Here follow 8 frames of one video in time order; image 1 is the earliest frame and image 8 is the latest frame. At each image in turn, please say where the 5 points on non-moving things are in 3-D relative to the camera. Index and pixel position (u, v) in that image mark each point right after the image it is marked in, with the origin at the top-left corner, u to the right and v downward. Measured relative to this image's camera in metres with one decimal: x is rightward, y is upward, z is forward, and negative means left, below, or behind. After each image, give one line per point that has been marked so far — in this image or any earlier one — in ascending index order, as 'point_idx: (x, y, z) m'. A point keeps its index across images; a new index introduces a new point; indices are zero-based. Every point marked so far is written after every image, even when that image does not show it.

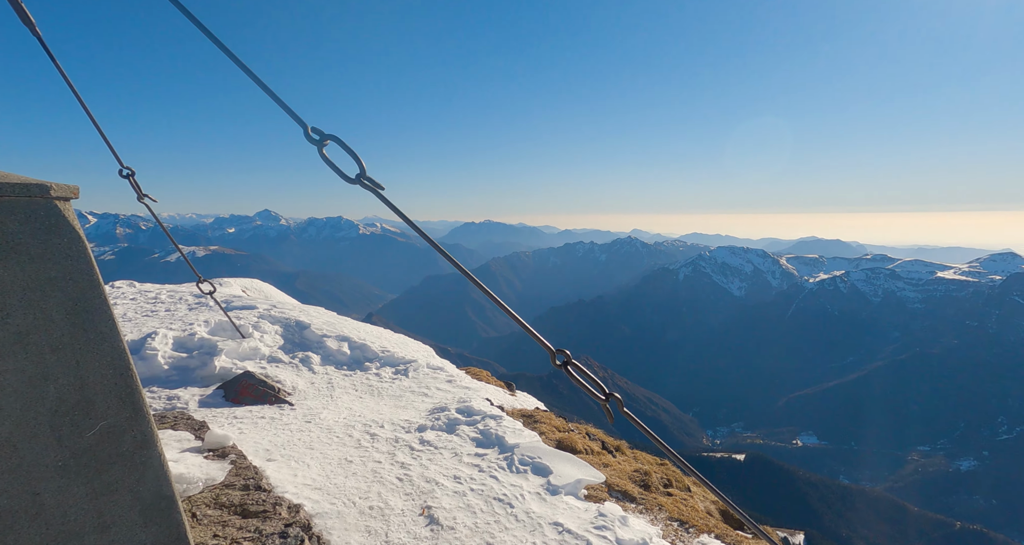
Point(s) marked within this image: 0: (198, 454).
0: (-10.1, -5.8, +18.0) m
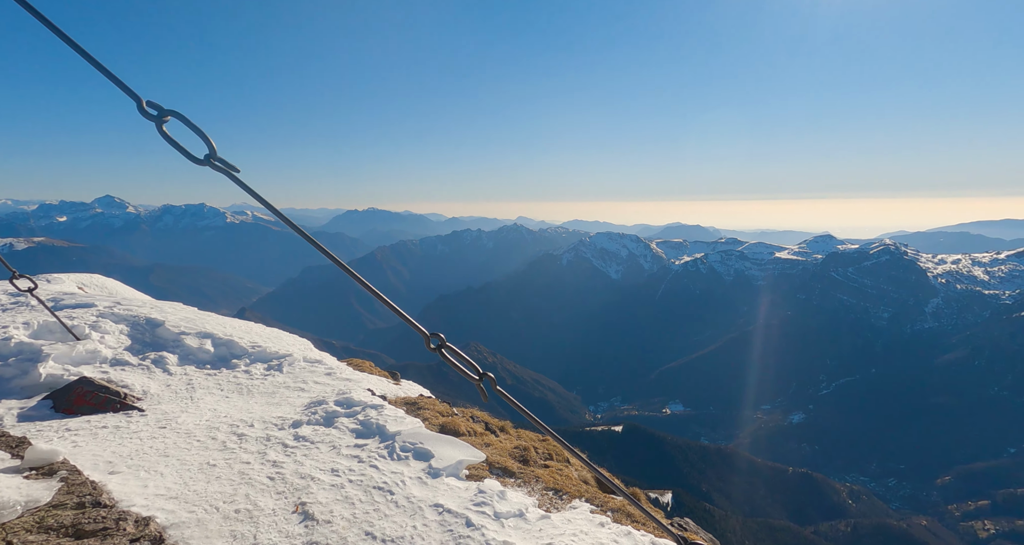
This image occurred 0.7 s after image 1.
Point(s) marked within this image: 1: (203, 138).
0: (-13.7, -5.7, +15.8) m
1: (-4.2, +1.8, +7.6) m
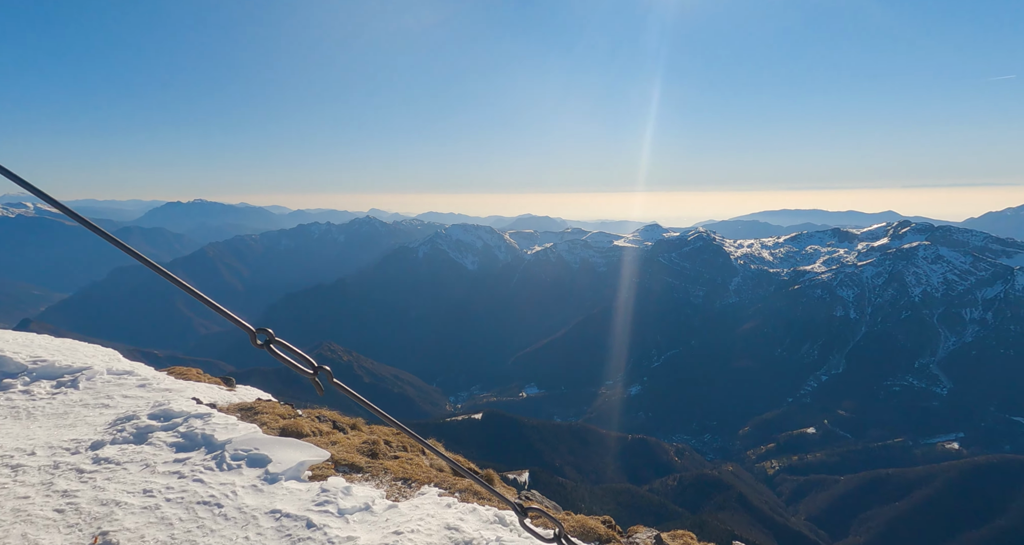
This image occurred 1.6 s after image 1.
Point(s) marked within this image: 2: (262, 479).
0: (-17.5, -5.9, +11.6) m
1: (-6.5, +1.9, +6.0) m
2: (-8.8, -7.2, +19.9) m
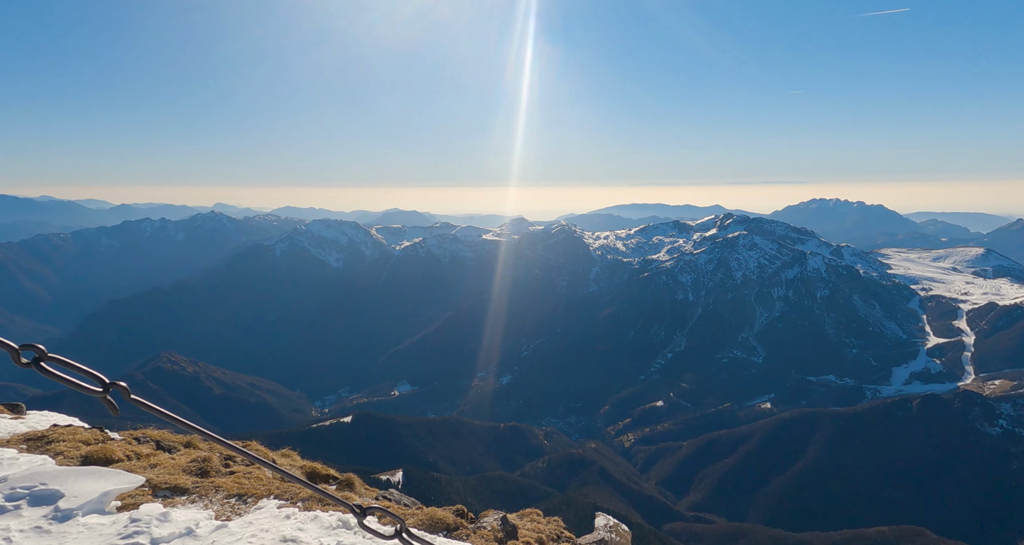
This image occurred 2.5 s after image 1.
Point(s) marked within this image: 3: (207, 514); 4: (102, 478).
0: (-20.1, -6.2, +6.3) m
1: (-8.3, +2.0, +3.5) m
2: (-13.7, -7.2, +16.6) m
3: (-10.0, -7.8, +18.2) m
4: (-14.0, -6.8, +19.0) m
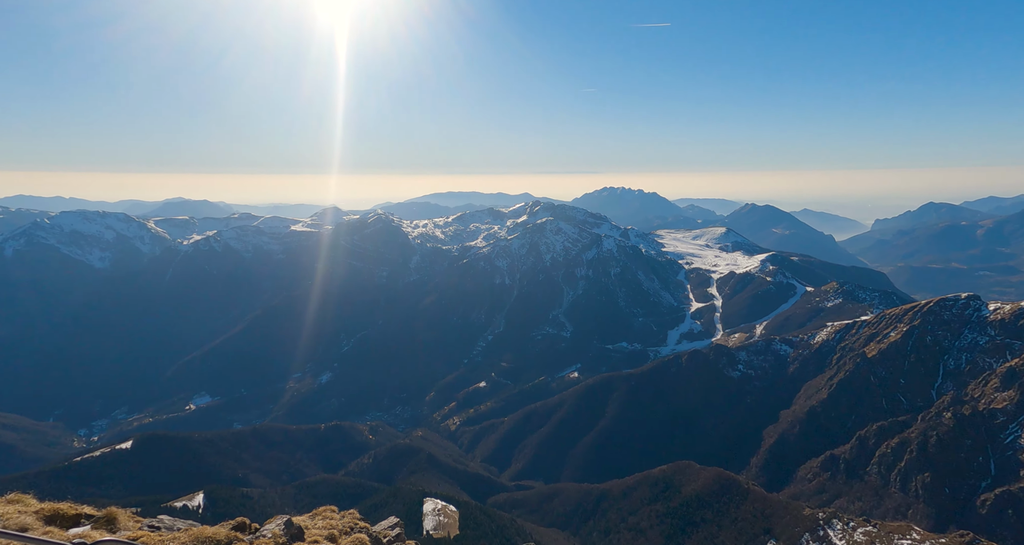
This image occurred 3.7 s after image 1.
0: (-21.2, -6.5, -2.2) m
1: (-9.5, +2.3, -1.2) m
2: (-18.5, -7.0, +9.6) m
3: (-15.5, -7.4, +12.5) m
4: (-19.6, -6.6, +11.9) m
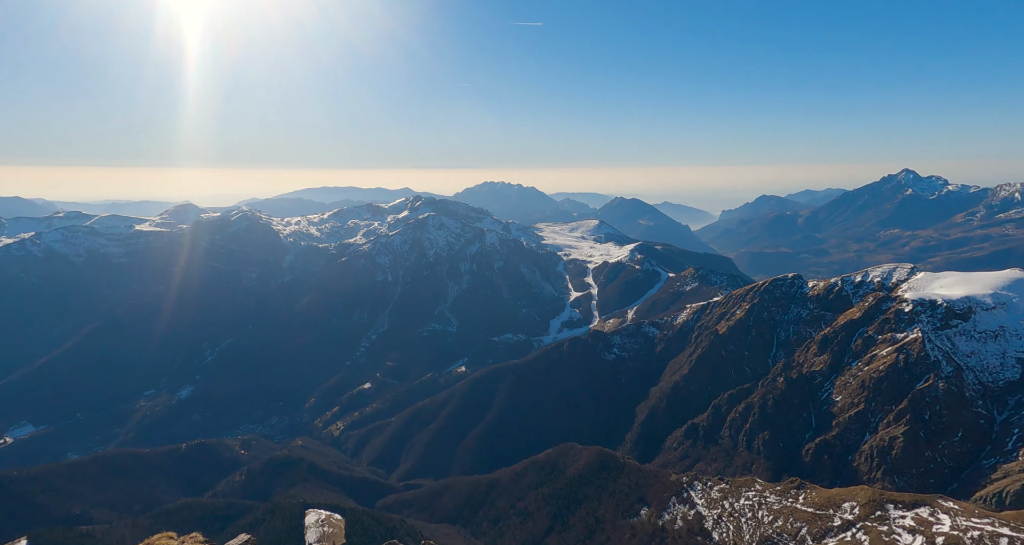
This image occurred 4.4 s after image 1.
0: (-21.6, -7.7, -4.6) m
1: (-10.7, +1.5, -1.3) m
2: (-21.5, -8.0, +7.5) m
3: (-19.2, -8.3, +10.9) m
4: (-23.1, -7.7, +9.4) m
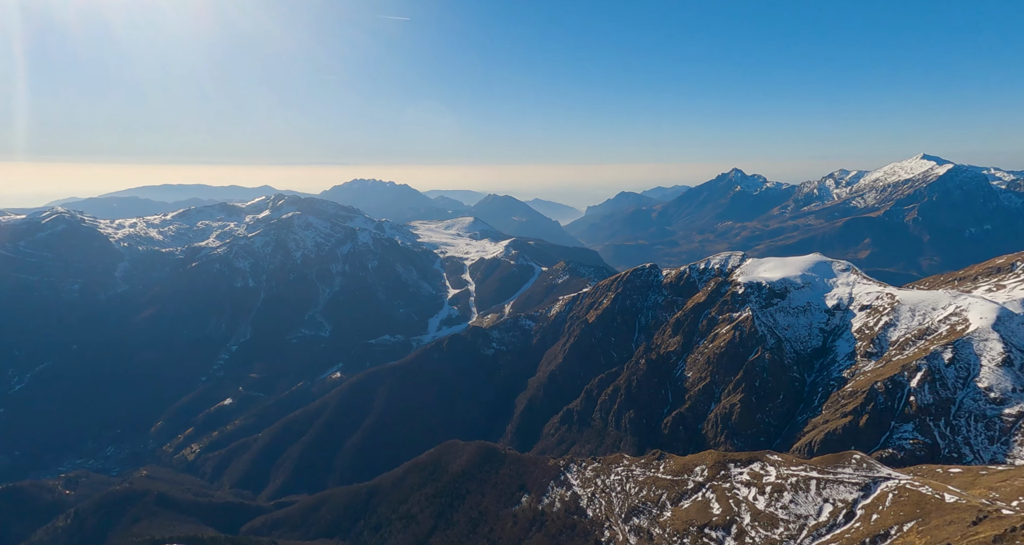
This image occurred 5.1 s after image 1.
0: (-21.5, -8.6, -6.4) m
1: (-11.9, +1.0, -0.9) m
2: (-24.0, -8.9, +5.4) m
3: (-22.5, -9.1, +9.2) m
4: (-25.9, -8.6, +6.9) m
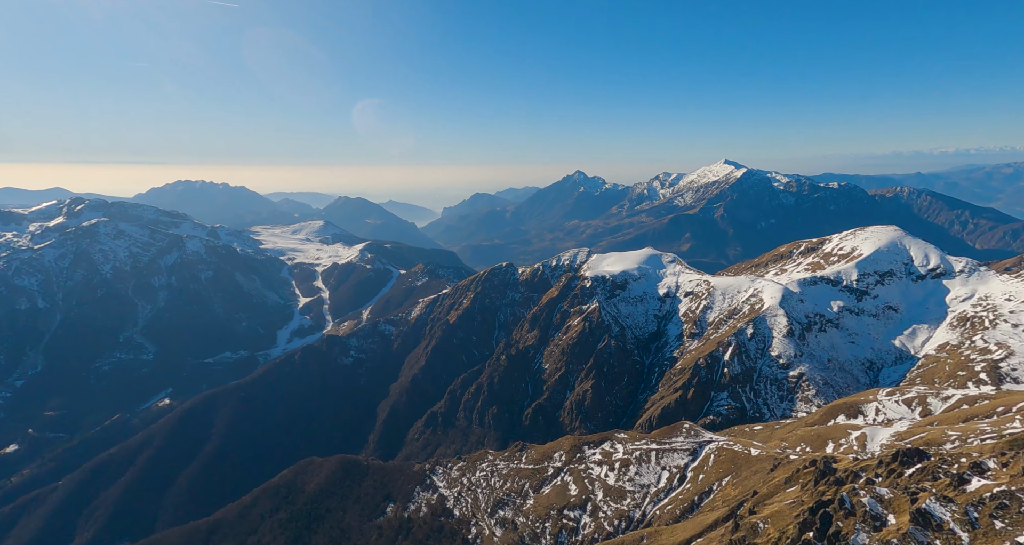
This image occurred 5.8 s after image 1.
0: (-20.1, -9.4, -10.0) m
1: (-12.6, +0.6, -2.3) m
2: (-25.4, -9.9, +0.8) m
3: (-24.8, -10.0, +4.9) m
4: (-27.7, -9.7, +1.9) m
